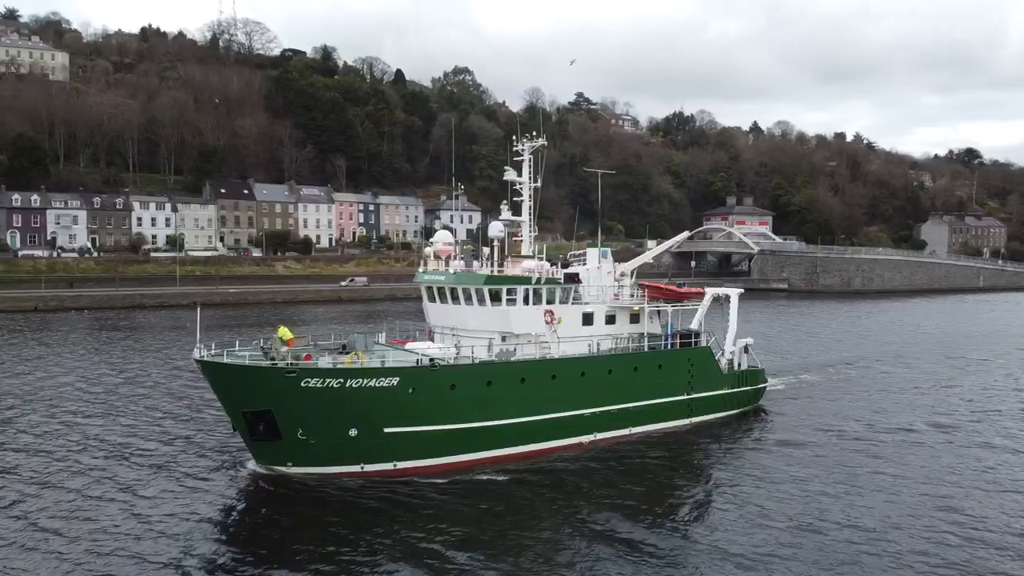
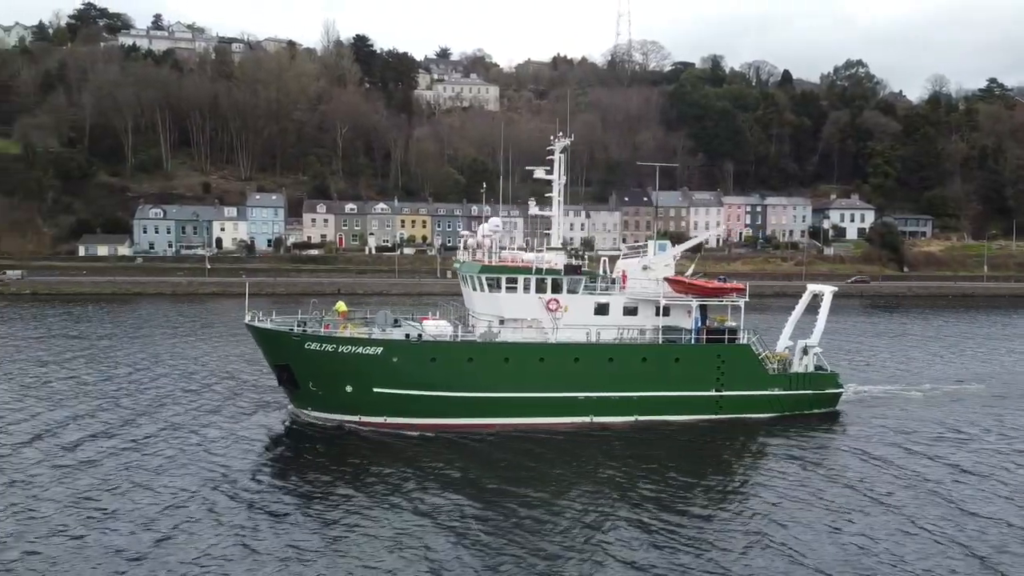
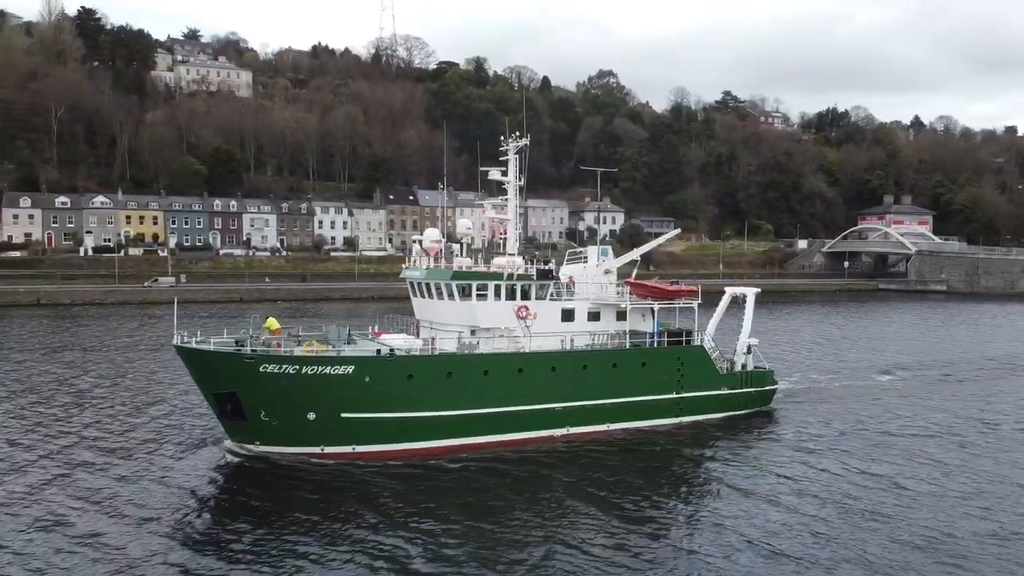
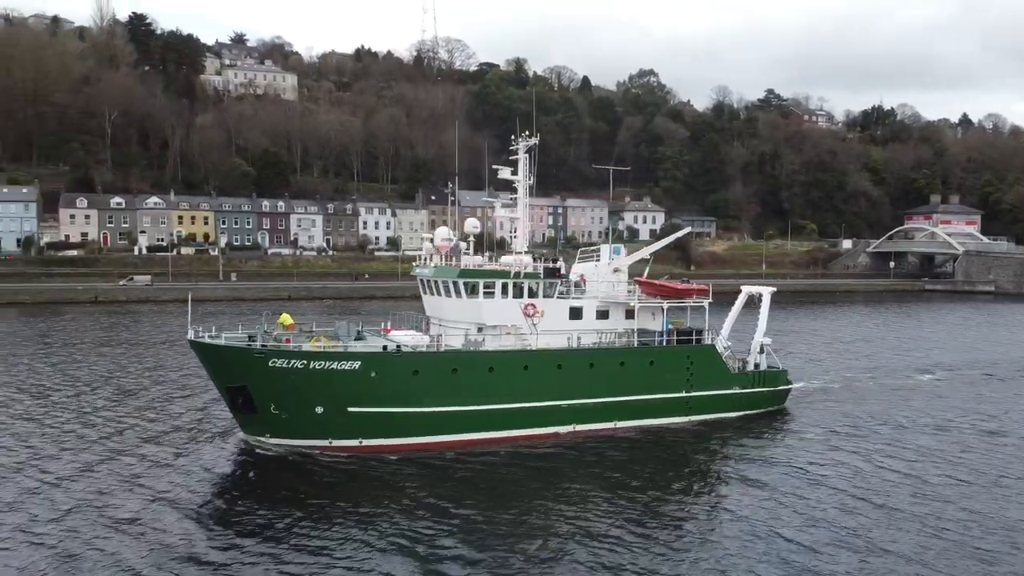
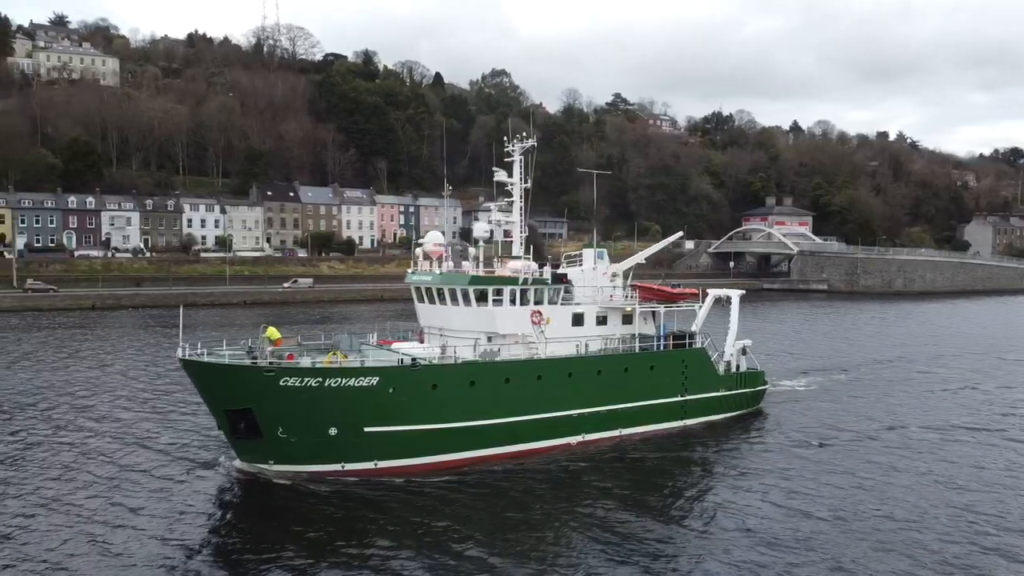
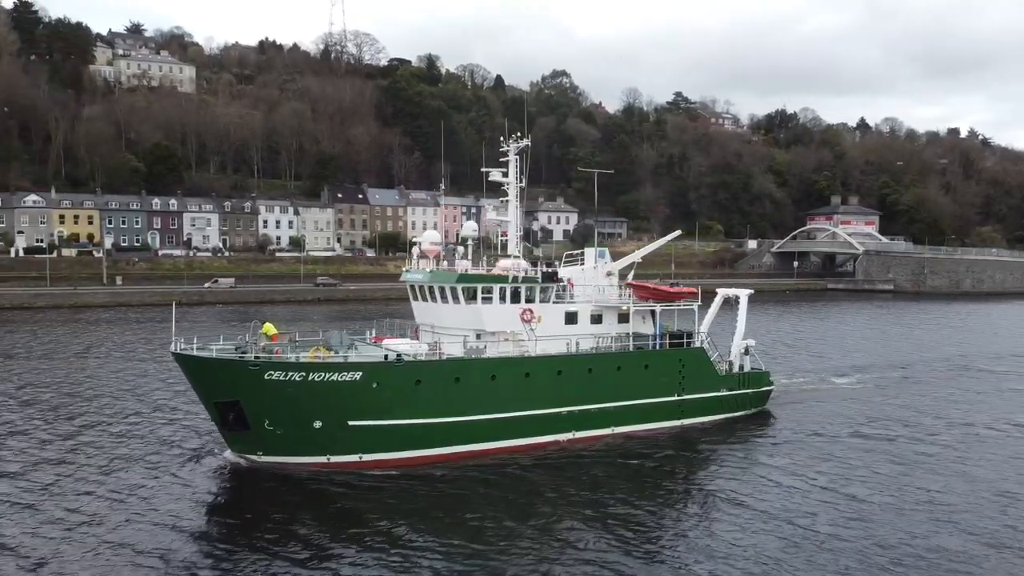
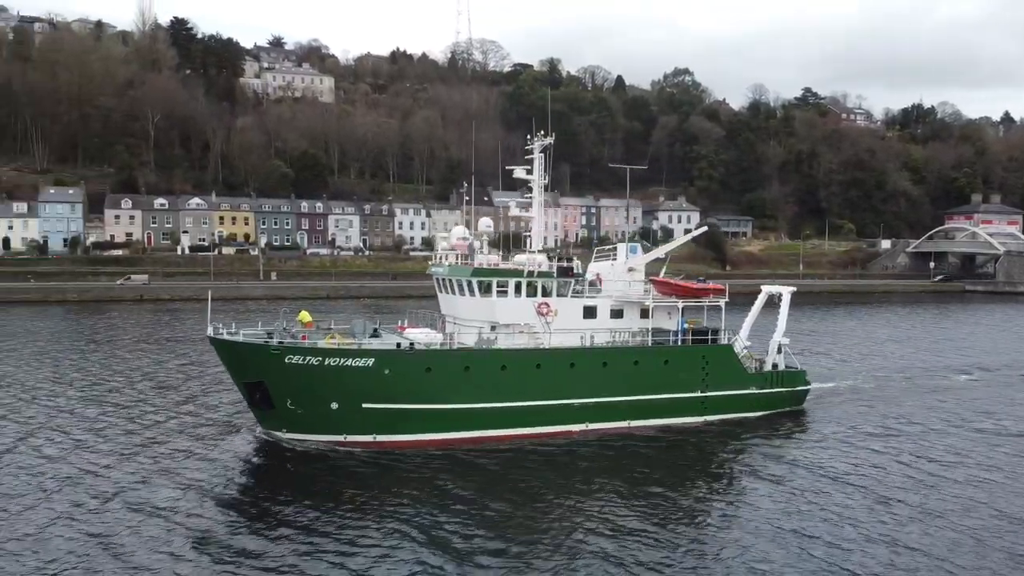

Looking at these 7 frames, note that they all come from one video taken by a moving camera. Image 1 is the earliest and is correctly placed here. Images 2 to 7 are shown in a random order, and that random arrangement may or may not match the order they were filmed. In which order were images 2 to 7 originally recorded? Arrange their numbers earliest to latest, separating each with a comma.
5, 6, 3, 4, 7, 2
